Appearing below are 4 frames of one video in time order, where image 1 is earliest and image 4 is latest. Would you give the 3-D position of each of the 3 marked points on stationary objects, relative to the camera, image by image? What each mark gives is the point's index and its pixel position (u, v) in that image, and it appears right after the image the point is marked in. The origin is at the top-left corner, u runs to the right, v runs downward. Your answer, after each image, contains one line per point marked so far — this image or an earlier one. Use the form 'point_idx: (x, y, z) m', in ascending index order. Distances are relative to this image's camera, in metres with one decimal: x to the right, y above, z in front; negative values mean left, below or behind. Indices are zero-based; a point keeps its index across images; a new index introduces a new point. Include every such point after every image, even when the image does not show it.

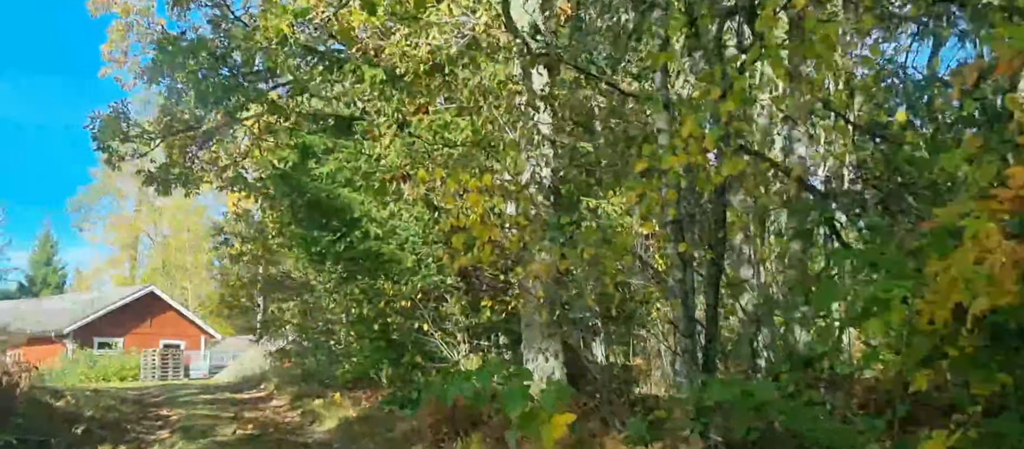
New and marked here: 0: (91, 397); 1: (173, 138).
0: (-5.3, -2.2, +9.7) m
1: (-5.3, +1.4, +12.2) m
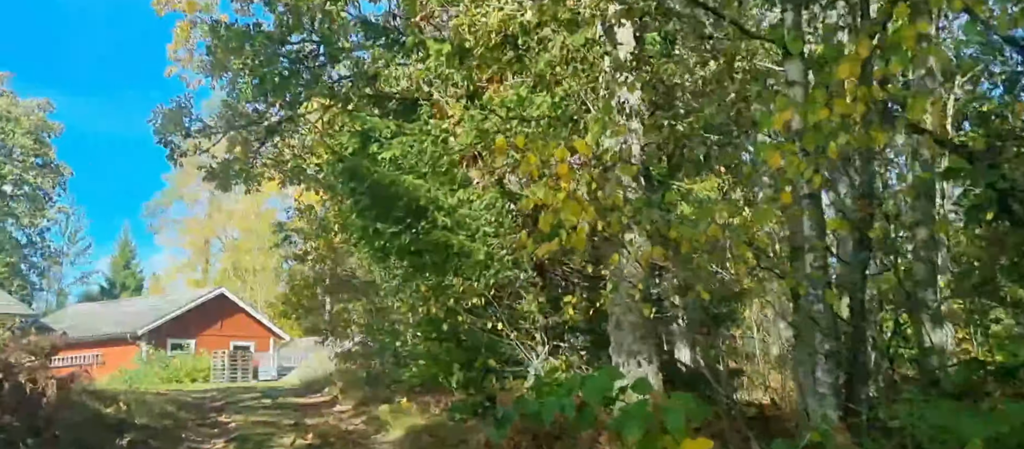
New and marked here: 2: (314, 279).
0: (-4.4, -2.2, +9.3) m
1: (-4.2, +1.4, +11.9) m
2: (-3.1, -0.9, +12.3) m
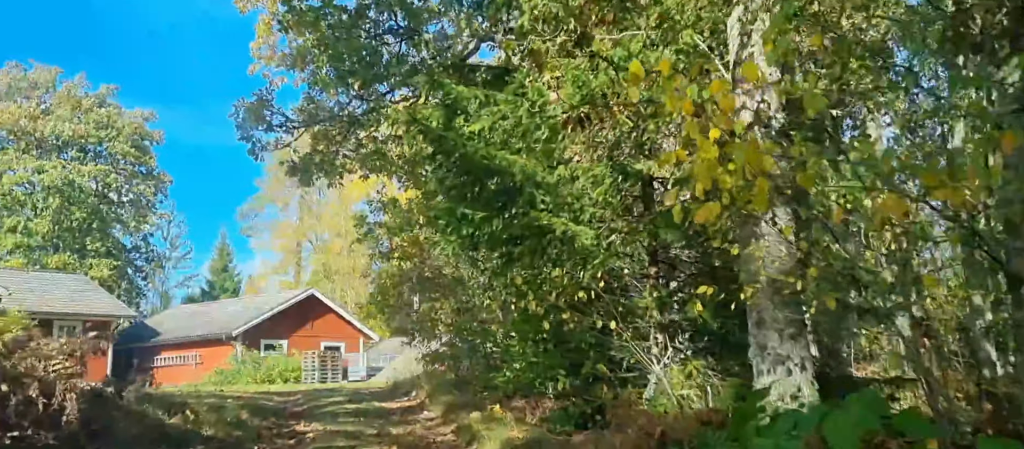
0: (-3.3, -2.1, +8.8) m
1: (-2.9, +1.5, +11.3) m
2: (-1.7, -0.8, +11.6) m
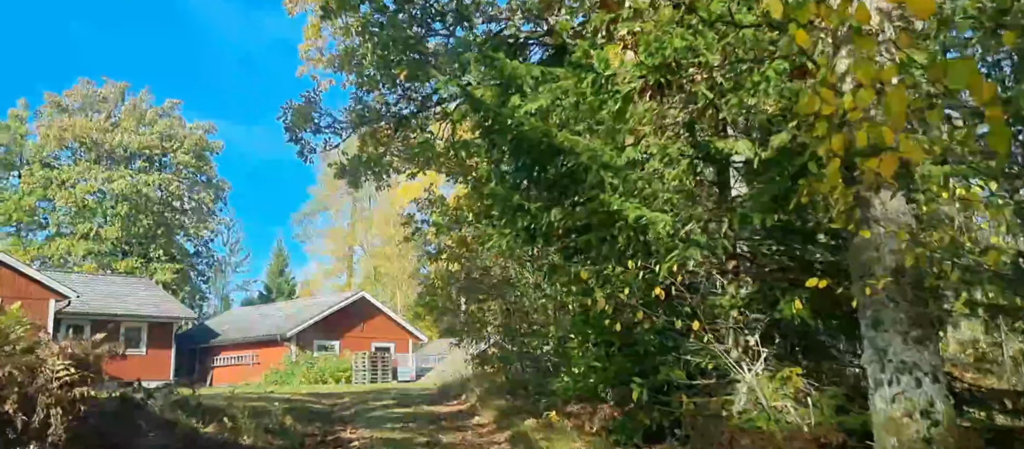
0: (-2.6, -2.1, +8.4) m
1: (-2.1, +1.5, +10.9) m
2: (-0.9, -0.7, +11.1) m
